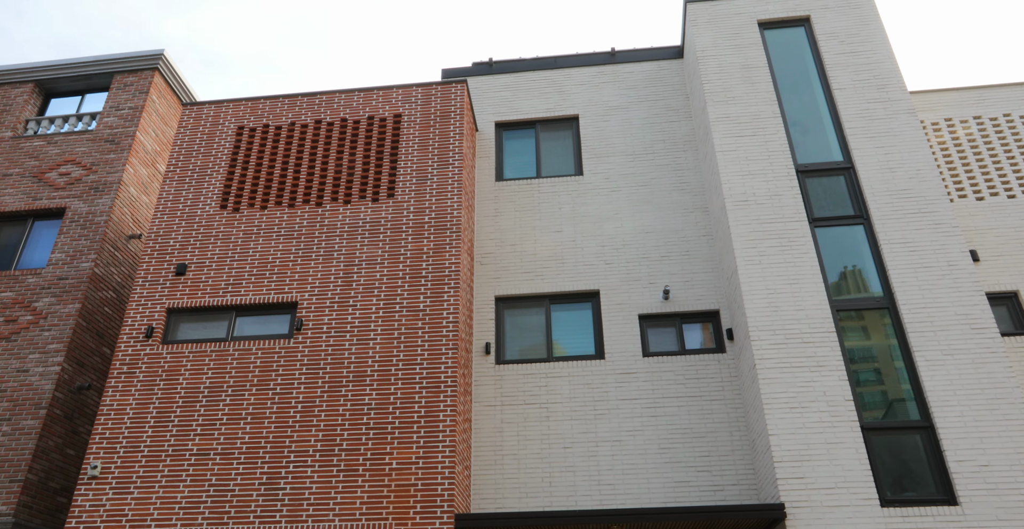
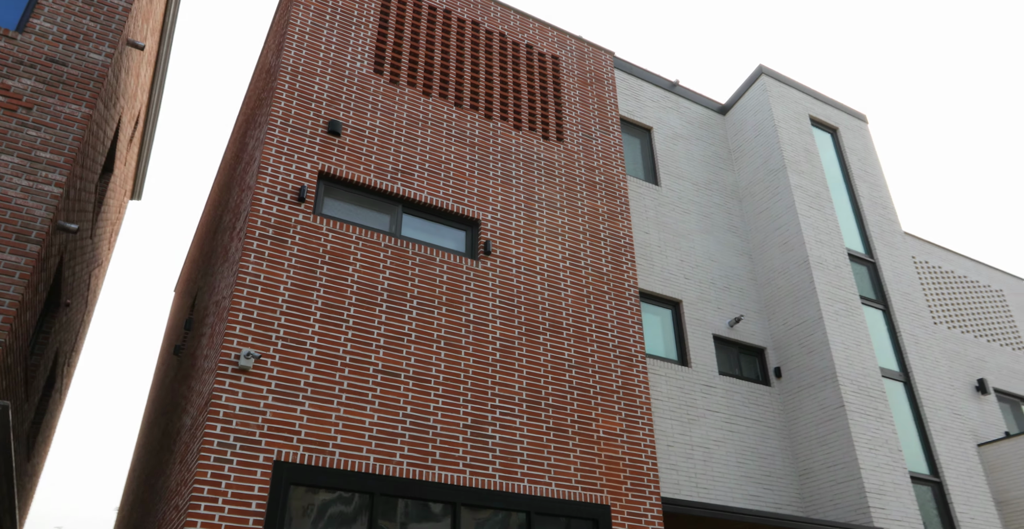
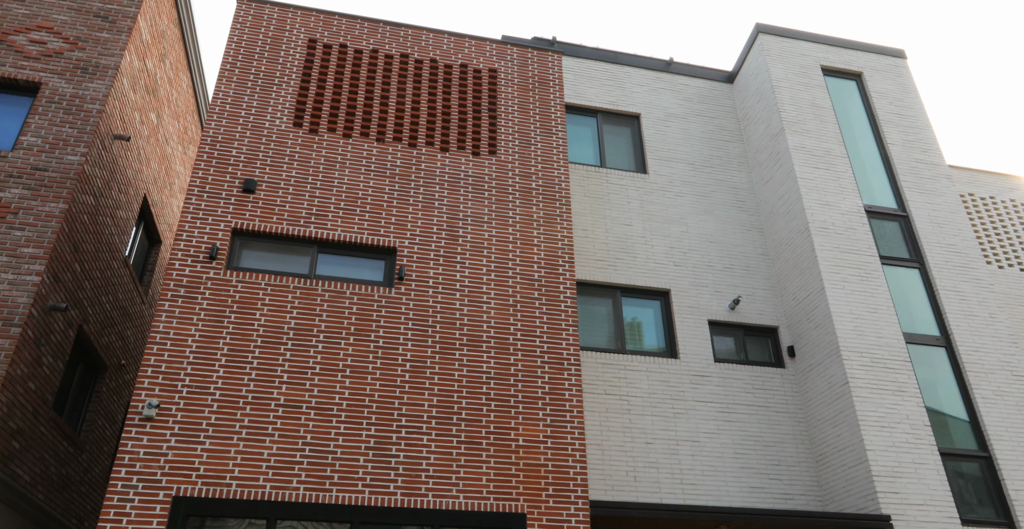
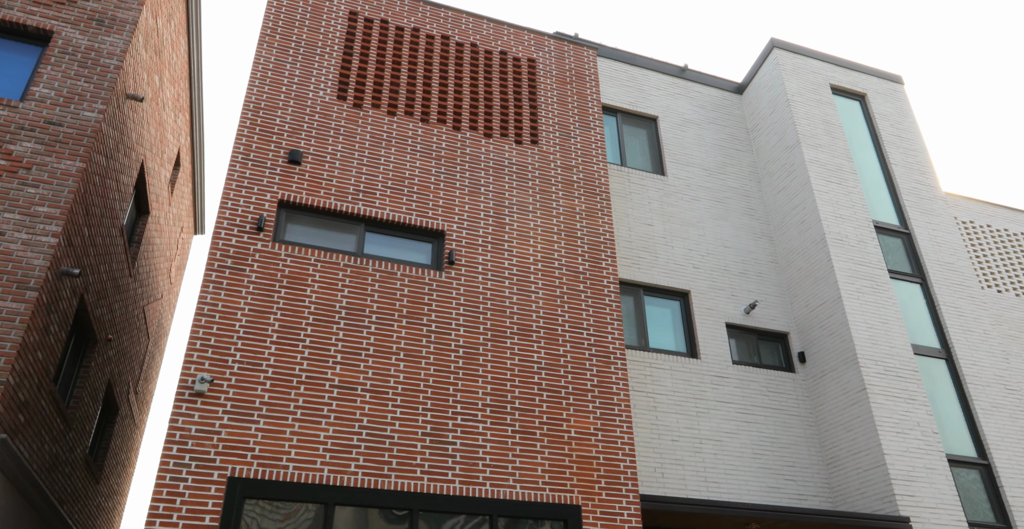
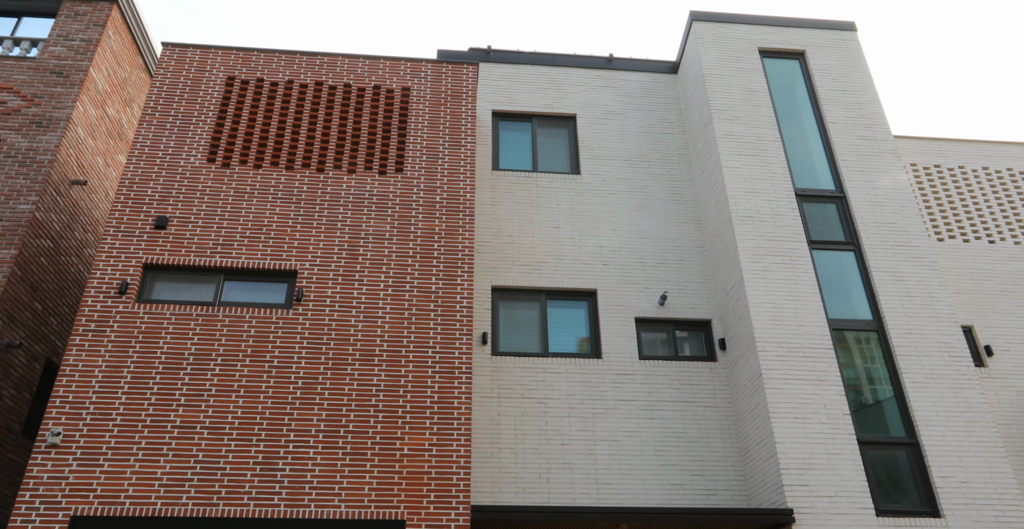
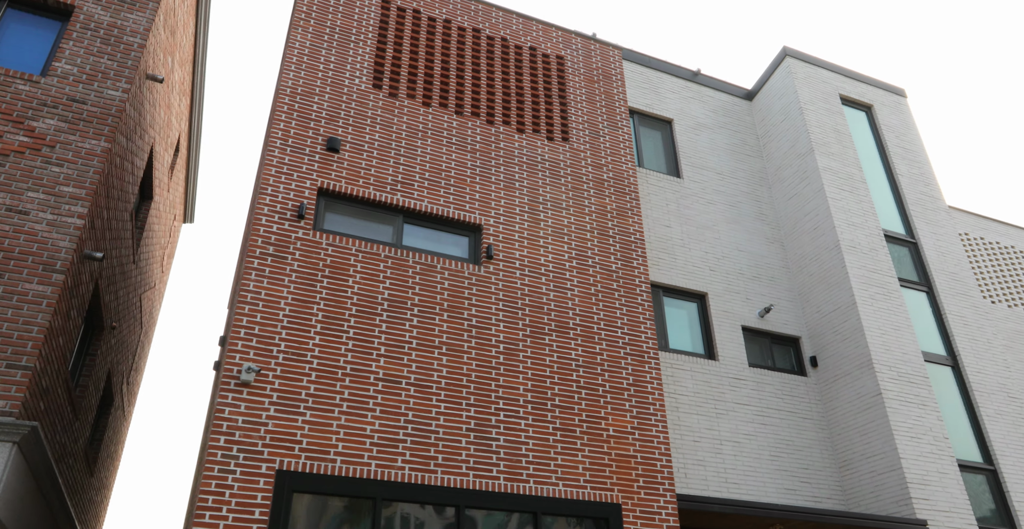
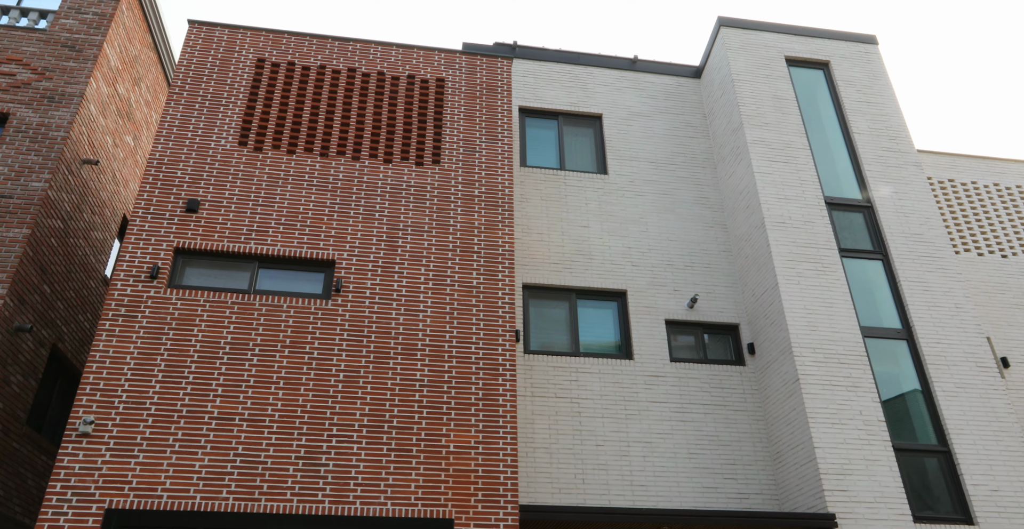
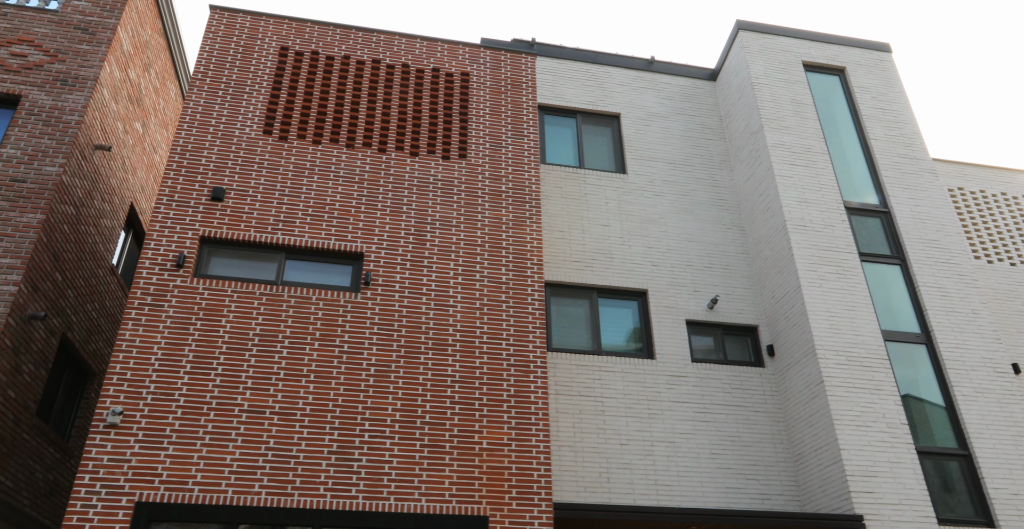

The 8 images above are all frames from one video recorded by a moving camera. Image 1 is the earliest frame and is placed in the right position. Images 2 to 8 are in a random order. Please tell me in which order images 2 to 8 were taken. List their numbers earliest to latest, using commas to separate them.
5, 7, 8, 3, 4, 6, 2
